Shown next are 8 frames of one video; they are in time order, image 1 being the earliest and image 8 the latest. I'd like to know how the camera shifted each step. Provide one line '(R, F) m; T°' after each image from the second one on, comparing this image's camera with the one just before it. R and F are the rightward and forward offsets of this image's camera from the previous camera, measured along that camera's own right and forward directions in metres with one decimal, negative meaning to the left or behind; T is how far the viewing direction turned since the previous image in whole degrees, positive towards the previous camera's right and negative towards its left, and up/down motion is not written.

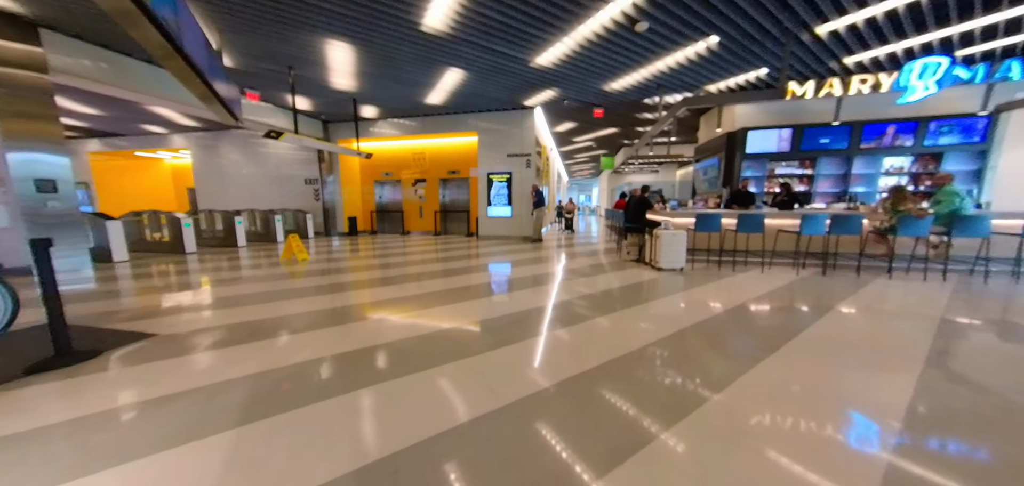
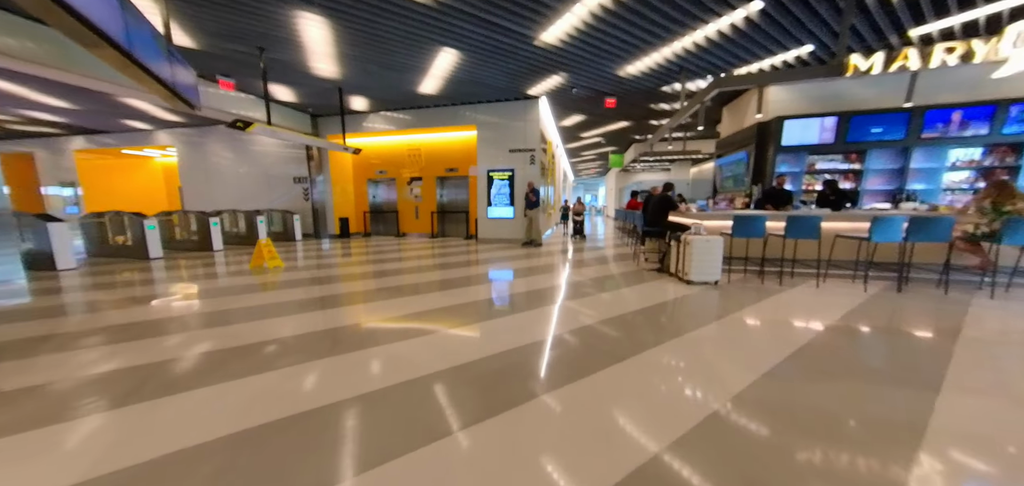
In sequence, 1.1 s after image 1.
(+0.1, +0.8) m; -1°
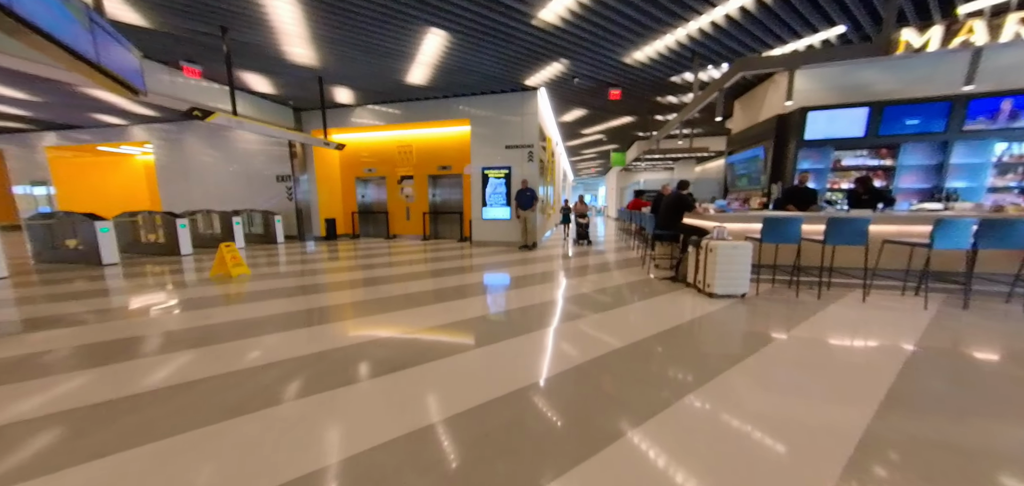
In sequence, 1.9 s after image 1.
(+0.1, +0.6) m; 0°
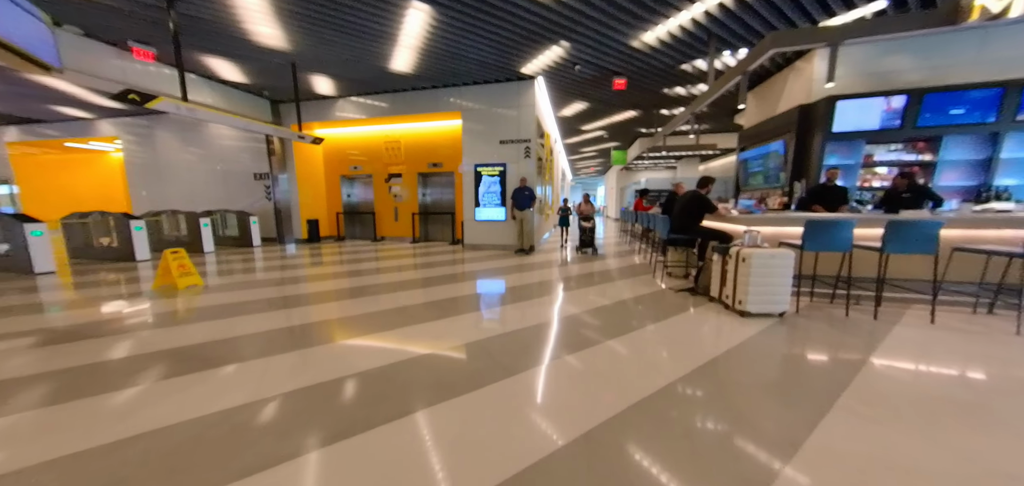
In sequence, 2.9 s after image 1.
(+0.1, +0.6) m; 0°
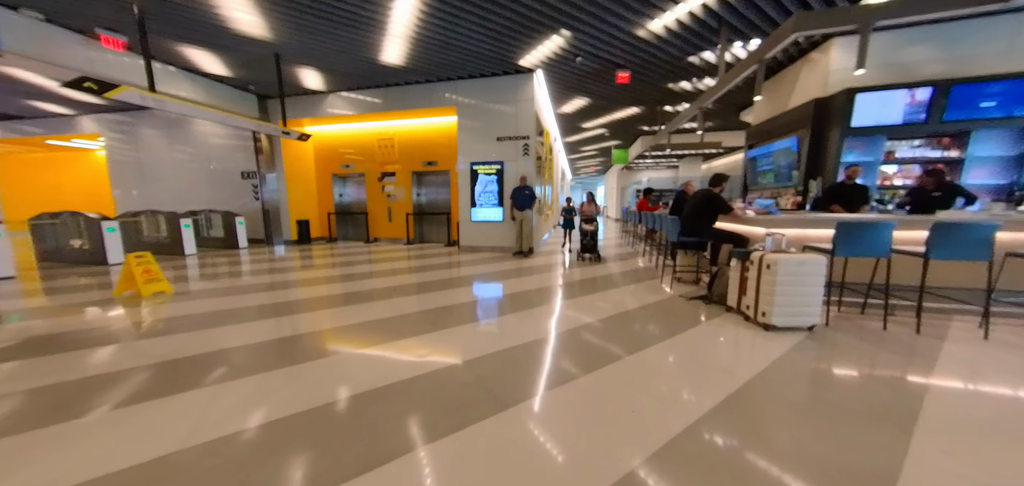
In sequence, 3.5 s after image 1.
(0.0, +0.4) m; 0°
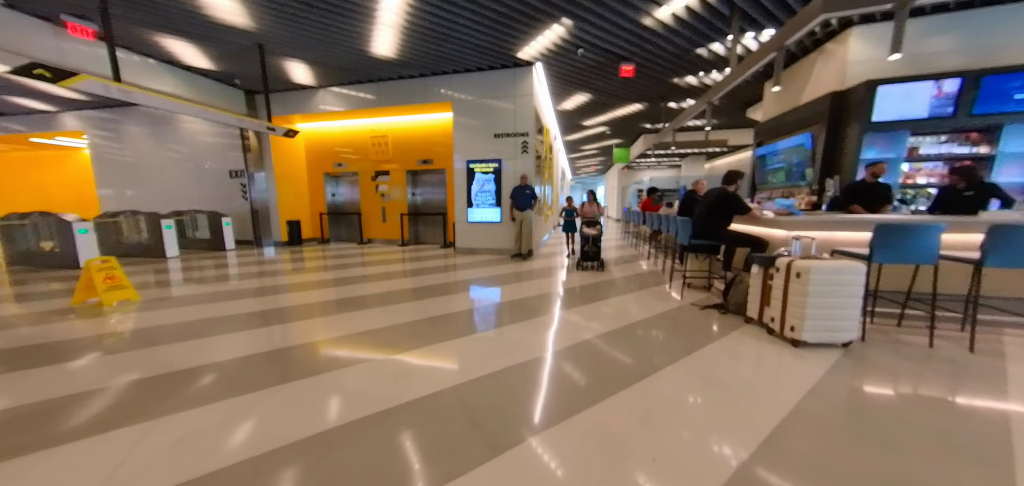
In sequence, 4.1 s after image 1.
(0.0, +0.3) m; 0°
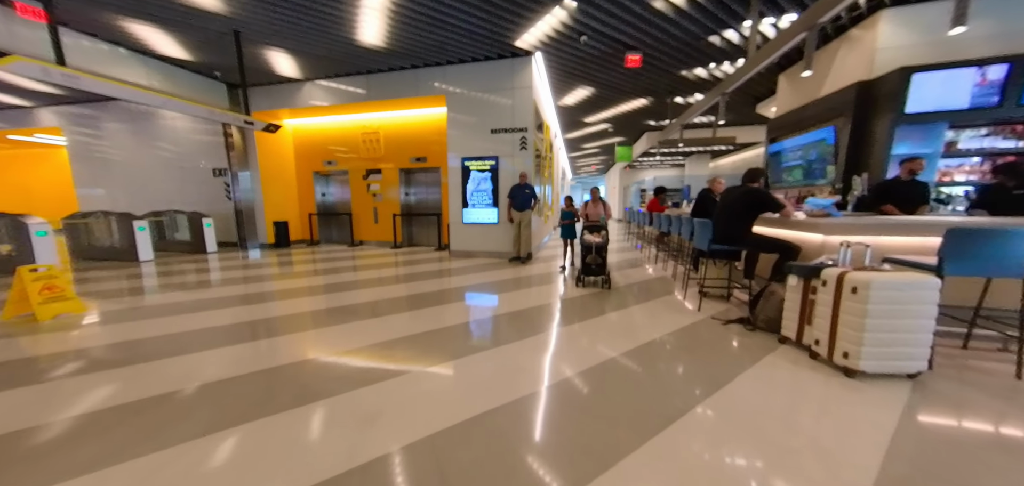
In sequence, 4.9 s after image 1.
(0.0, +0.4) m; 0°
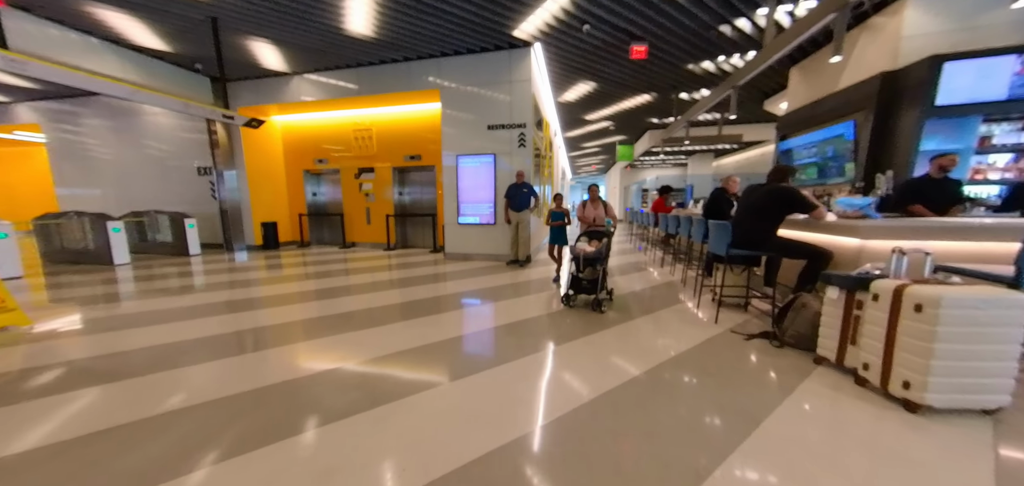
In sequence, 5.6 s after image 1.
(0.0, +0.3) m; 0°
